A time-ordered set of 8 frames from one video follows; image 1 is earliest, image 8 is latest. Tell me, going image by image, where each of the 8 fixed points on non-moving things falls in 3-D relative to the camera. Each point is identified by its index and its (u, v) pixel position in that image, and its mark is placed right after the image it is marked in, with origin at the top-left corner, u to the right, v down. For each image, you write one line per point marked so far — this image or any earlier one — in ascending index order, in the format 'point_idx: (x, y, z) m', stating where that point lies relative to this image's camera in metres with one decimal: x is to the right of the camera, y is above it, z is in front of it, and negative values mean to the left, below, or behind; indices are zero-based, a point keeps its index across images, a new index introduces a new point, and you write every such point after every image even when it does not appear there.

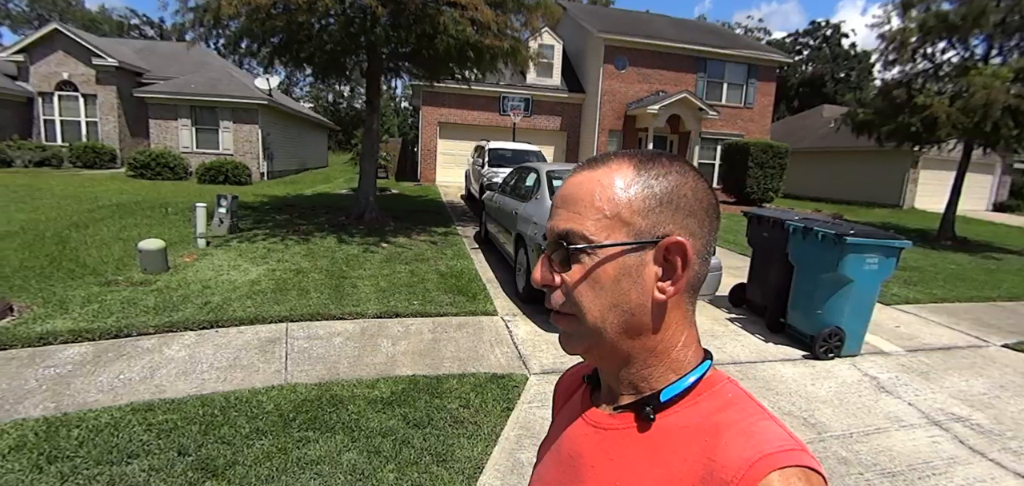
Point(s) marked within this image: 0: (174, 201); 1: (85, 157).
0: (-7.2, +0.9, +10.0) m
1: (-13.6, +2.8, +15.0) m
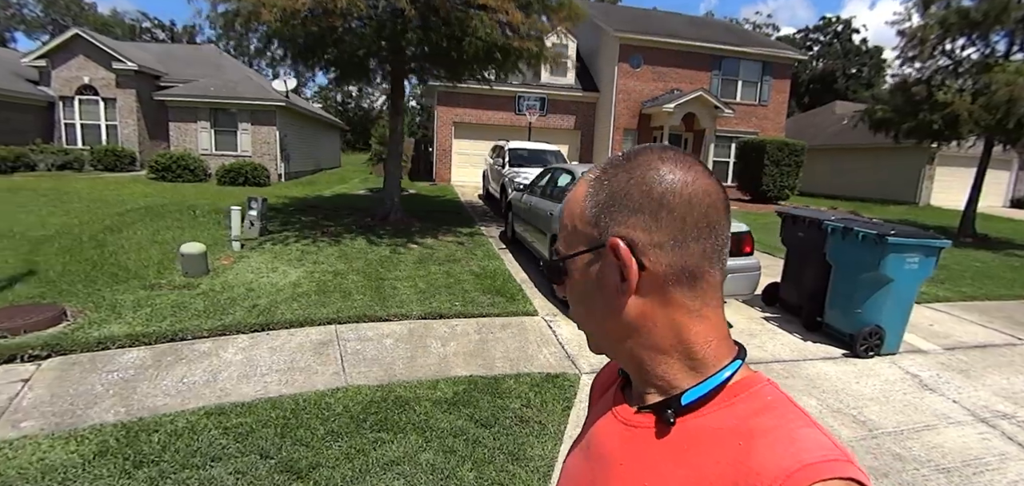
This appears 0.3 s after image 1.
0: (-6.7, +0.8, +10.1) m
1: (-13.1, +2.7, +15.1) m
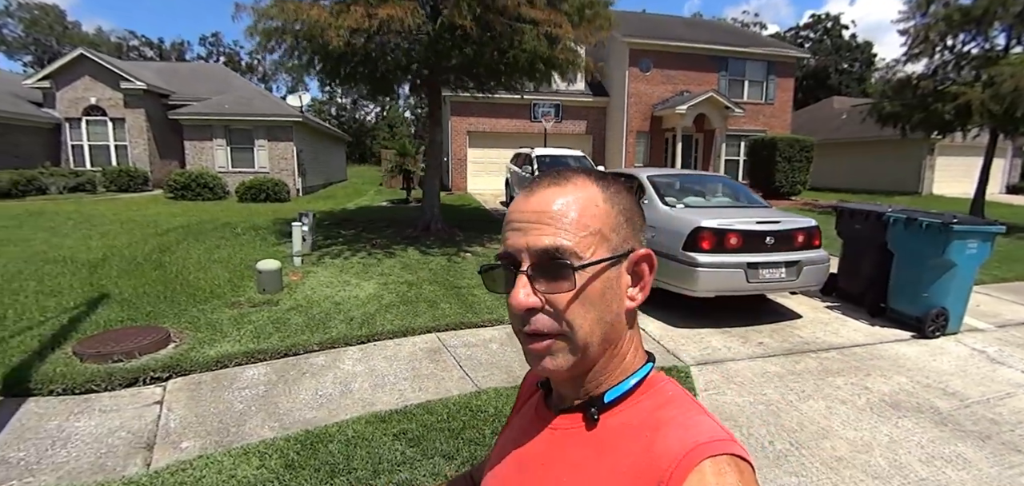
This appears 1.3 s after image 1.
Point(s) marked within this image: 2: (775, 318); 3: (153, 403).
0: (-6.1, +0.4, +10.1) m
1: (-12.8, +2.0, +14.9) m
2: (+2.8, -0.8, +4.9) m
3: (-2.9, -1.3, +3.6) m
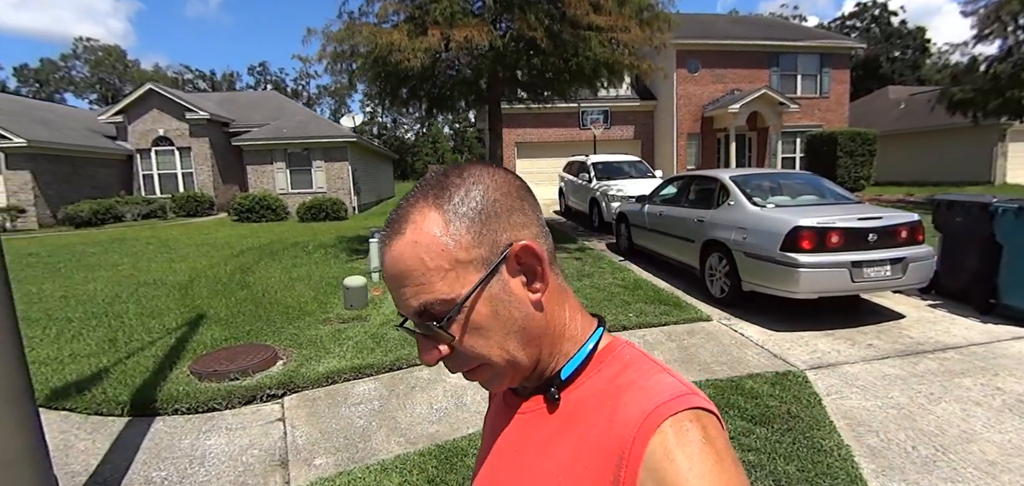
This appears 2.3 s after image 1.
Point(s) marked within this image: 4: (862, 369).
0: (-4.8, 0.0, +10.5) m
1: (-11.2, +1.2, +15.7) m
2: (+3.8, -0.8, +4.7) m
3: (-2.0, -1.5, +3.8) m
4: (+2.9, -1.0, +3.7) m
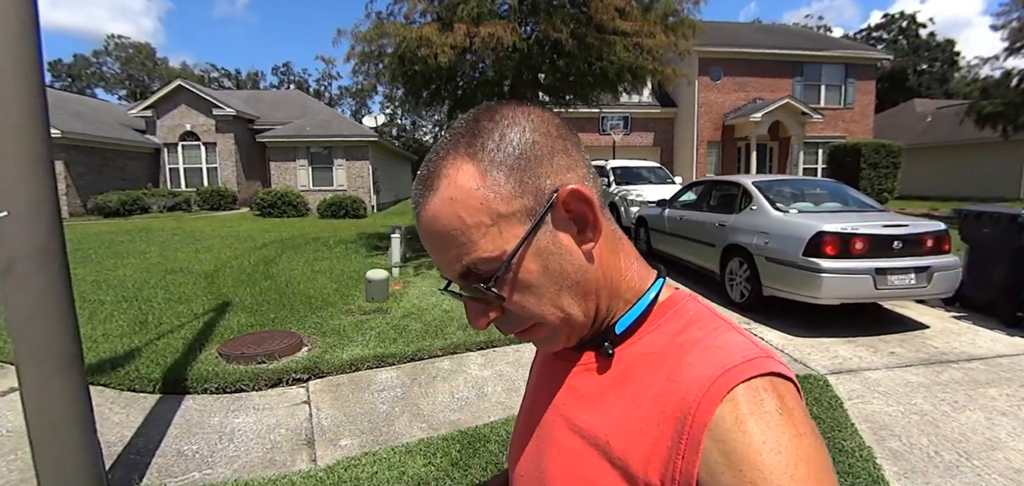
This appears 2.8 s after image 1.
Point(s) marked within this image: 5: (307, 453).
0: (-4.4, +0.1, +10.7) m
1: (-10.6, +1.5, +16.1) m
2: (+4.0, -0.9, +4.7) m
3: (-1.8, -1.4, +3.9) m
4: (+3.0, -1.1, +3.7) m
5: (-1.5, -1.5, +3.2) m
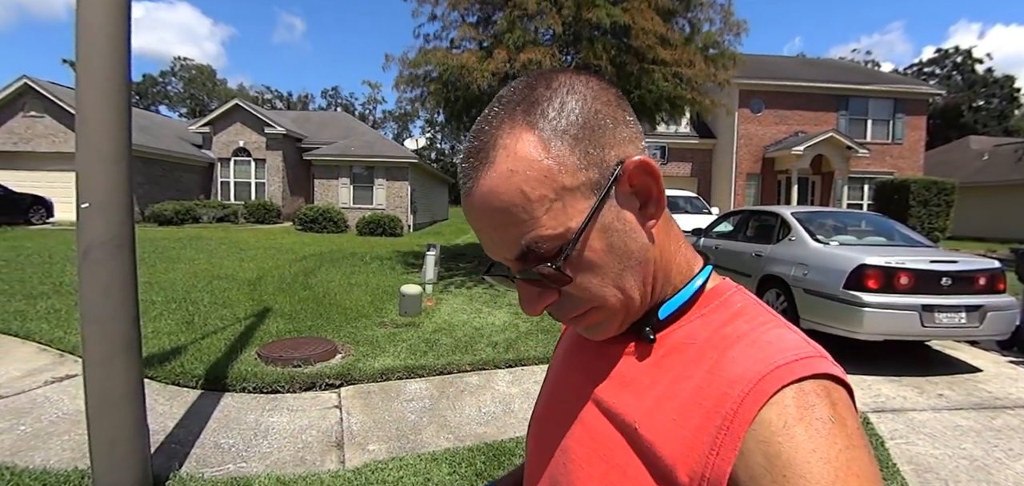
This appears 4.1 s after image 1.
0: (-3.7, -0.2, +11.1) m
1: (-9.5, +1.1, +16.9) m
2: (+4.3, -1.2, +4.4) m
3: (-1.6, -1.5, +4.0) m
4: (+3.2, -1.4, +3.5) m
5: (-1.3, -1.5, +3.3) m
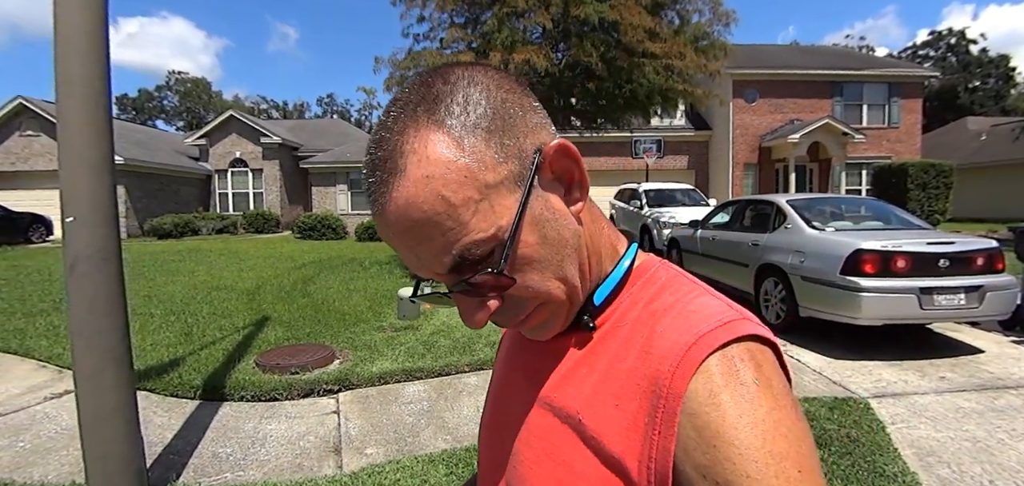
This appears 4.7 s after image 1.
0: (-3.7, -0.3, +11.1) m
1: (-9.5, +0.8, +16.9) m
2: (+4.2, -1.1, +4.4) m
3: (-1.6, -1.5, +4.0) m
4: (+3.2, -1.2, +3.5) m
5: (-1.3, -1.6, +3.3) m
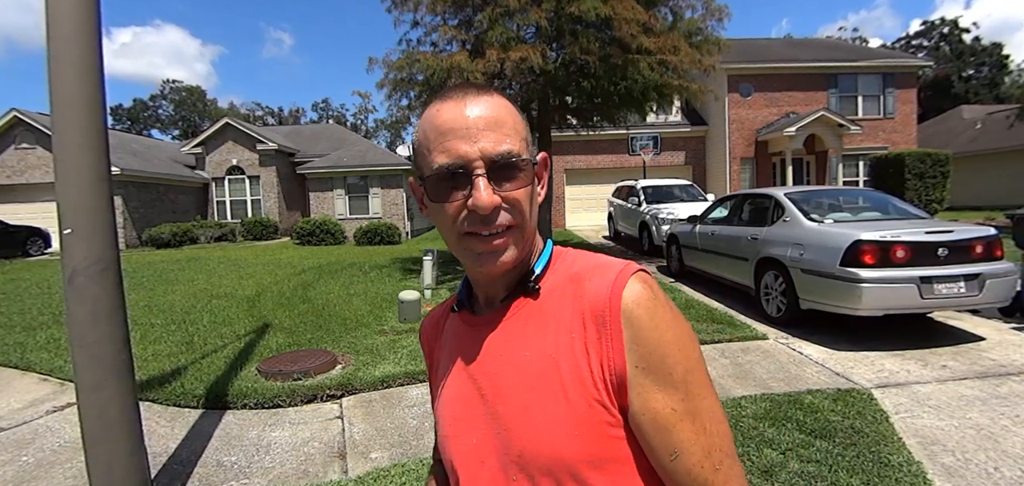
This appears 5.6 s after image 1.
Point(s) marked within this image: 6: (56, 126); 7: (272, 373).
0: (-3.7, -0.4, +11.1) m
1: (-9.6, +0.5, +16.9) m
2: (+4.3, -1.0, +4.4) m
3: (-1.6, -1.5, +4.0) m
4: (+3.2, -1.1, +3.5) m
5: (-1.3, -1.6, +3.3) m
6: (-2.3, +0.6, +2.3) m
7: (-2.6, -1.4, +4.8) m
